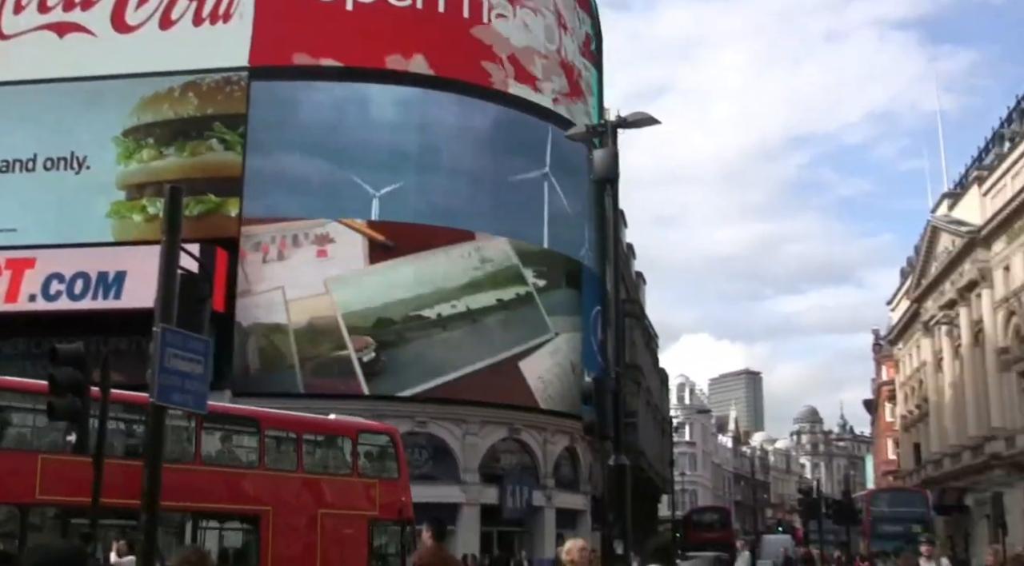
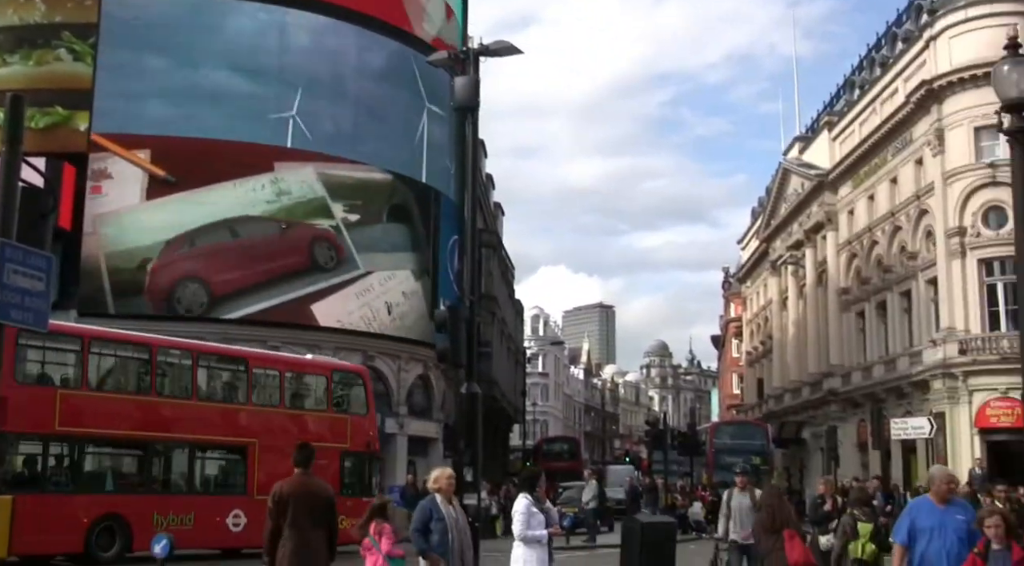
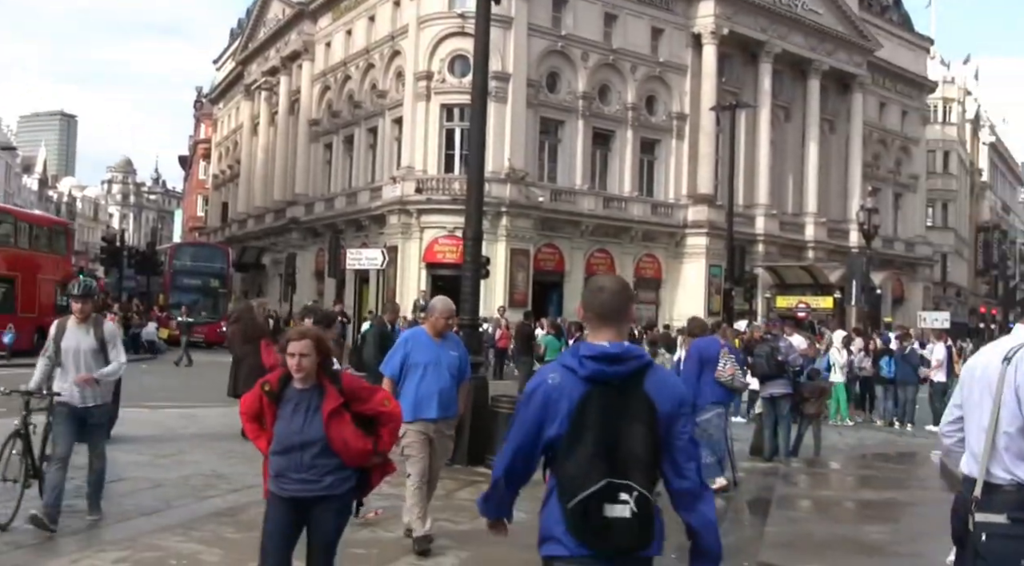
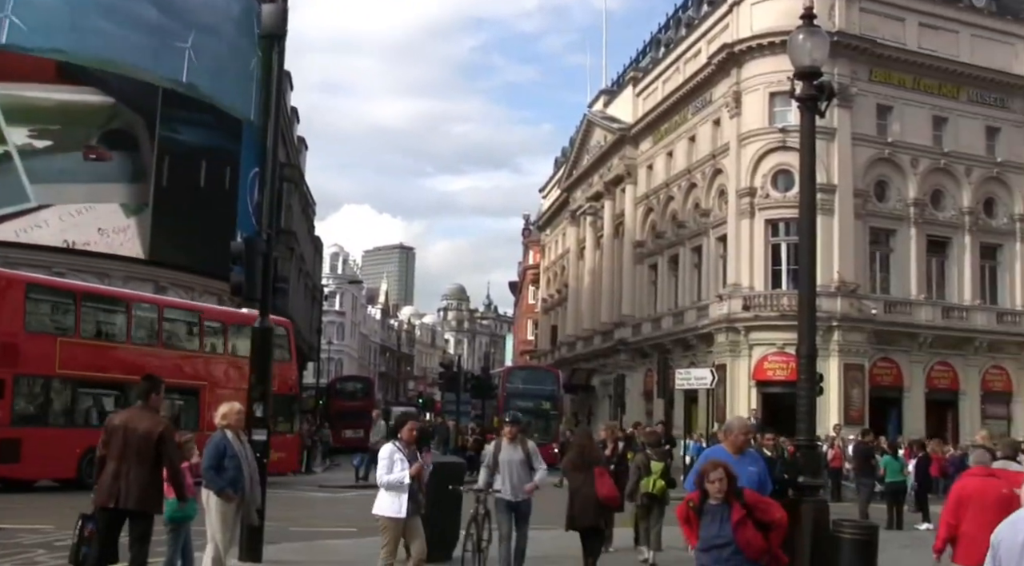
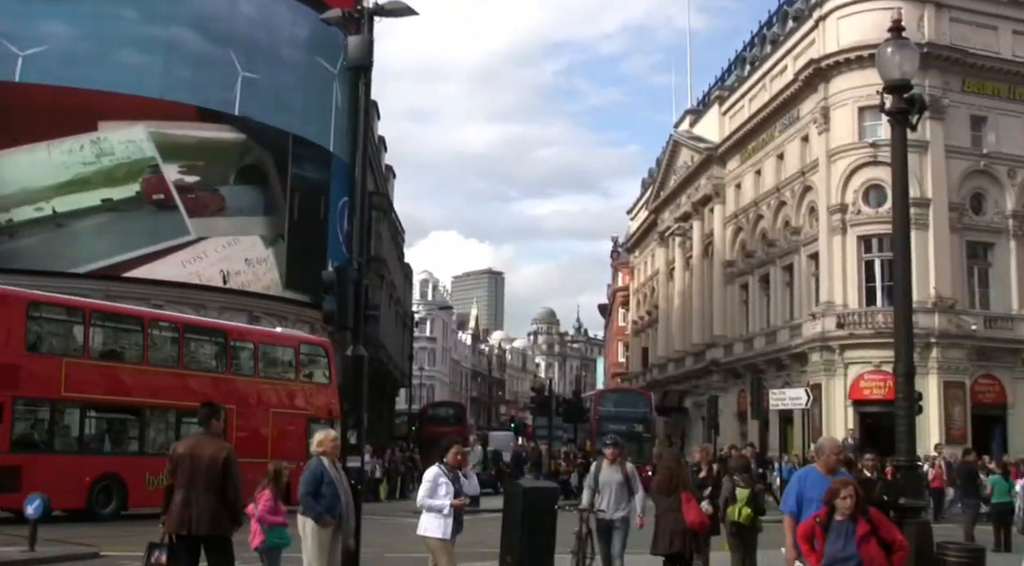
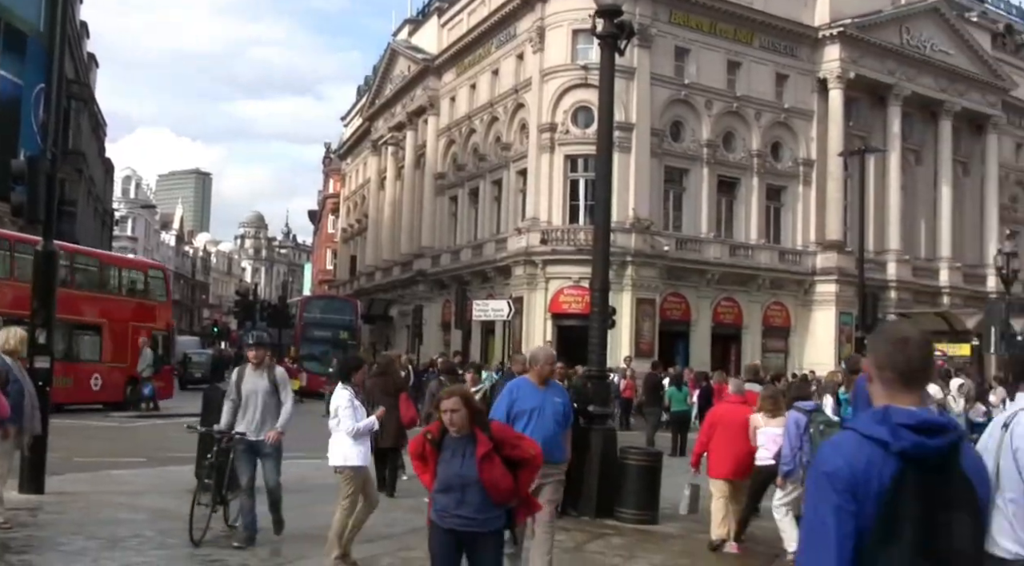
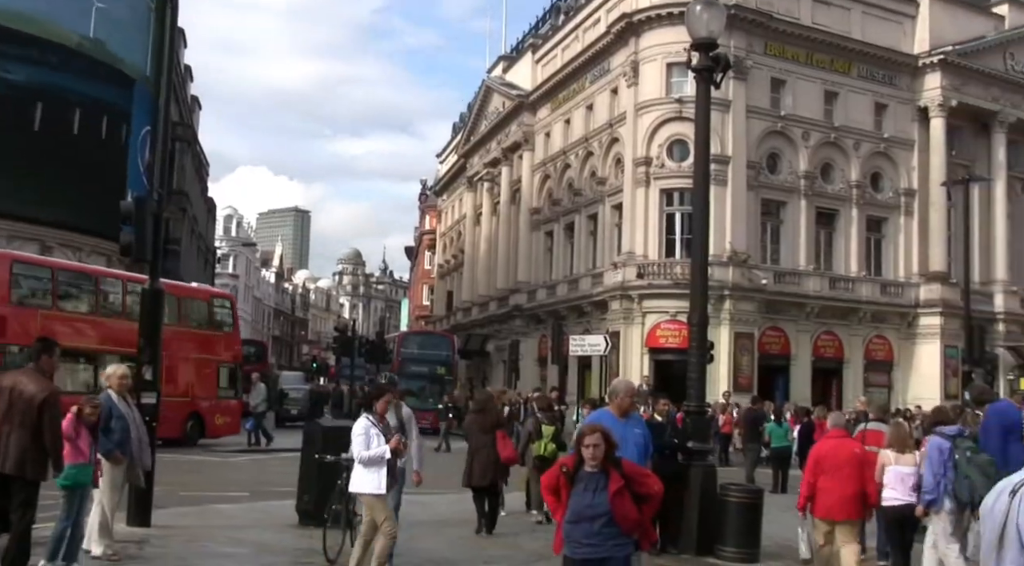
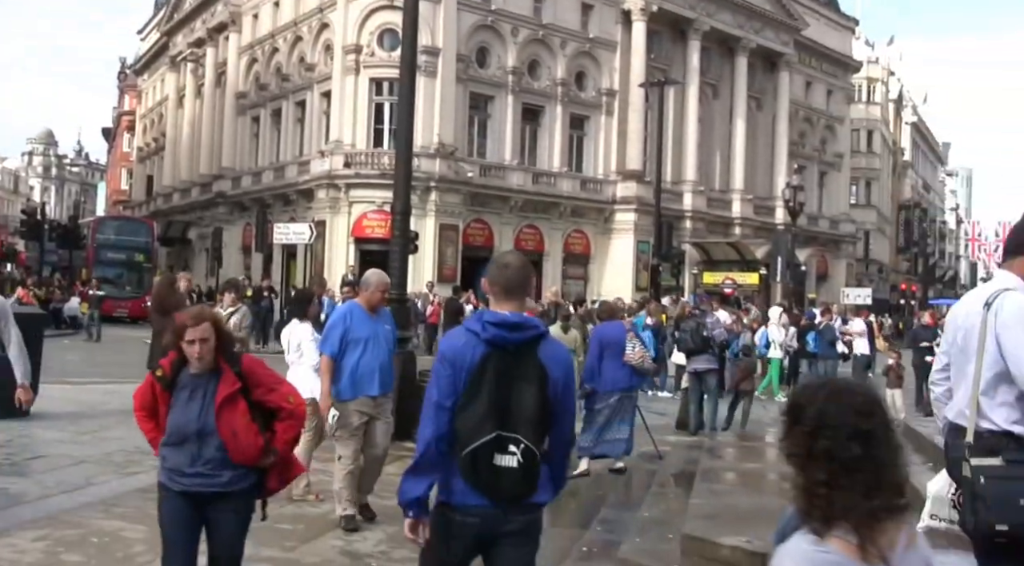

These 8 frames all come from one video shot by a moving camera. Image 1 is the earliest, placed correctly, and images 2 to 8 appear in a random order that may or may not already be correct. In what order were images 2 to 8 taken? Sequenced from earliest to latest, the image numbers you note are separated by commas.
2, 5, 4, 7, 6, 3, 8
